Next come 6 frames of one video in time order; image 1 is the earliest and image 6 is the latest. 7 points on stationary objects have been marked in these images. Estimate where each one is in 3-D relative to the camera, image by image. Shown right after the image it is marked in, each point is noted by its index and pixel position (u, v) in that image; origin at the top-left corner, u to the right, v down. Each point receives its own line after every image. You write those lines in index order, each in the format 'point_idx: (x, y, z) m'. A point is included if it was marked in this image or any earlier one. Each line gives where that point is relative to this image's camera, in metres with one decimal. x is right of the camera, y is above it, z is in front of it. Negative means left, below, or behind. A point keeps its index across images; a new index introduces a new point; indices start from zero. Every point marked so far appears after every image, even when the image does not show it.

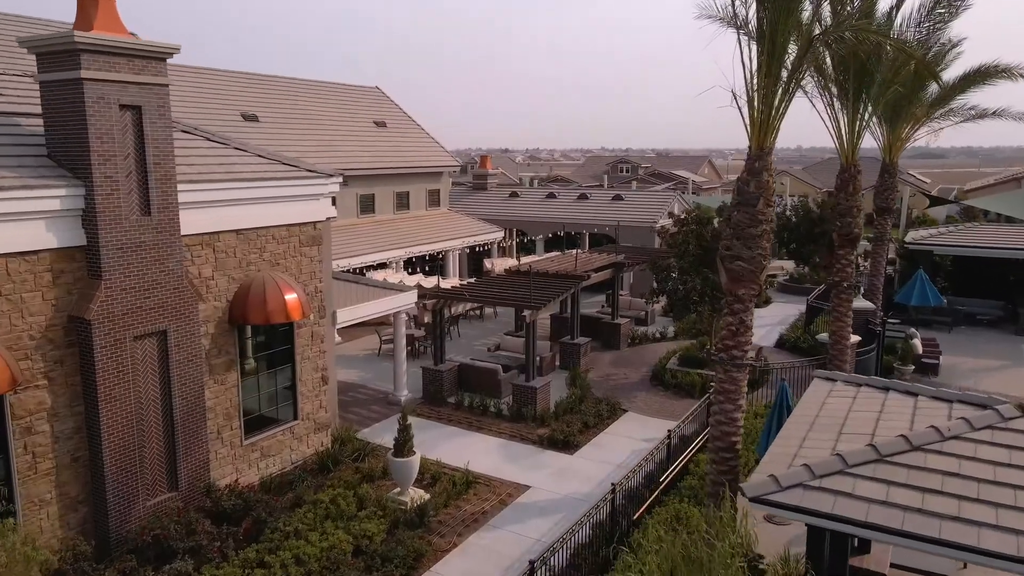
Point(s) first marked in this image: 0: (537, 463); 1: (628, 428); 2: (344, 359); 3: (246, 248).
0: (+0.4, -3.1, +13.3) m
1: (+2.3, -2.8, +14.9) m
2: (-4.4, -1.9, +19.2) m
3: (-4.1, +0.6, +11.4) m
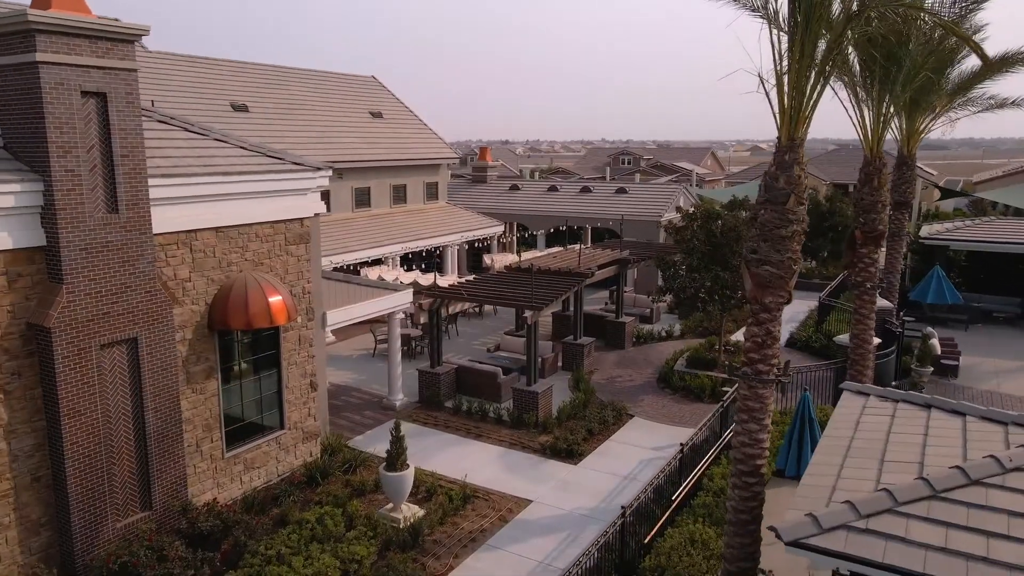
0: (+0.5, -3.2, +12.5) m
1: (+2.3, -2.8, +14.1) m
2: (-4.3, -1.8, +18.4) m
3: (-4.1, +0.6, +10.6) m
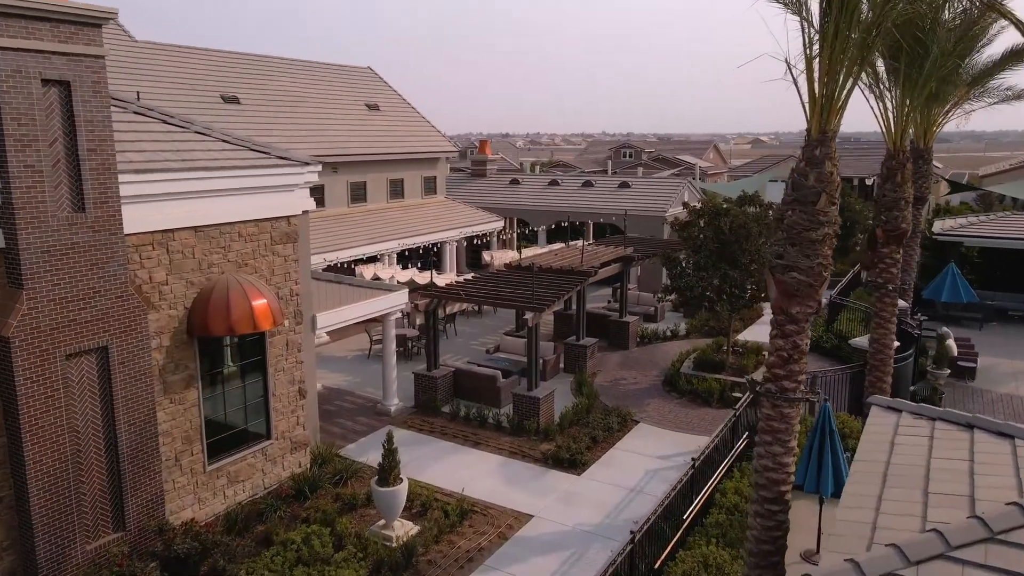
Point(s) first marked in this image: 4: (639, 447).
0: (+0.5, -3.2, +11.9) m
1: (+2.3, -2.8, +13.5) m
2: (-4.3, -1.8, +17.8) m
3: (-4.1, +0.5, +10.0) m
4: (+2.3, -2.9, +13.2) m
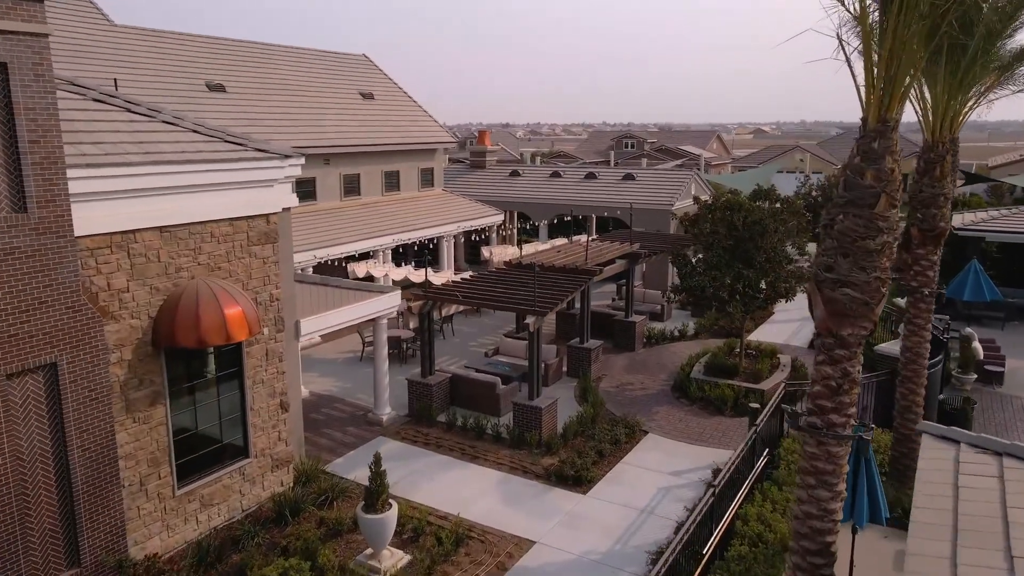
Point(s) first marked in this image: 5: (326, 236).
0: (+0.5, -3.2, +11.0) m
1: (+2.3, -2.9, +12.5) m
2: (-4.3, -1.8, +16.8) m
3: (-4.1, +0.5, +9.0) m
4: (+2.3, -2.9, +12.3) m
5: (-4.8, +1.3, +18.9) m
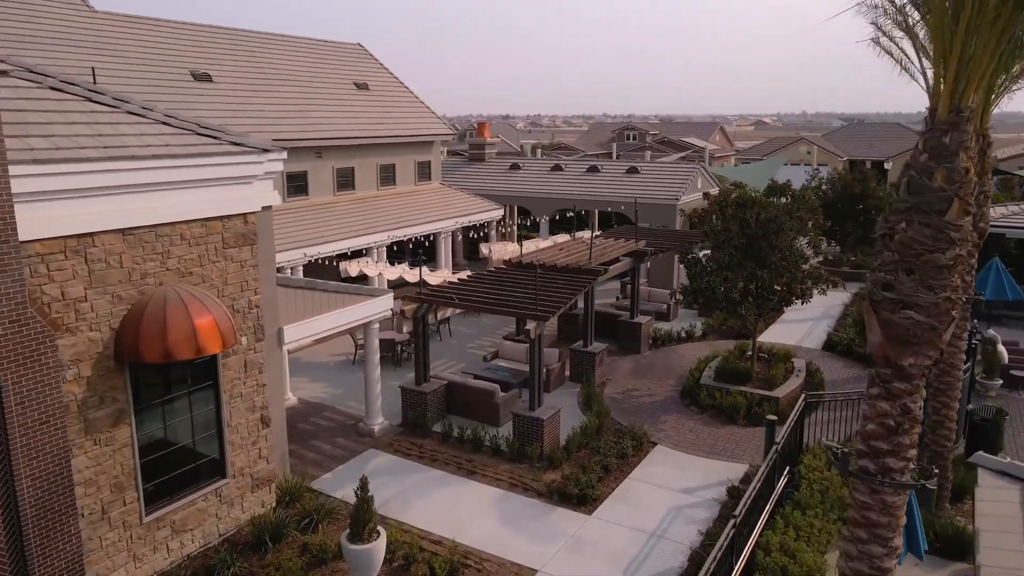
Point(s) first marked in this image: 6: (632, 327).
0: (+0.4, -3.3, +10.2) m
1: (+2.3, -2.9, +11.7) m
2: (-4.3, -1.8, +16.0) m
3: (-4.1, +0.4, +8.1) m
4: (+2.3, -2.9, +11.5) m
5: (-4.8, +1.3, +18.1) m
6: (+2.8, -0.9, +17.5) m
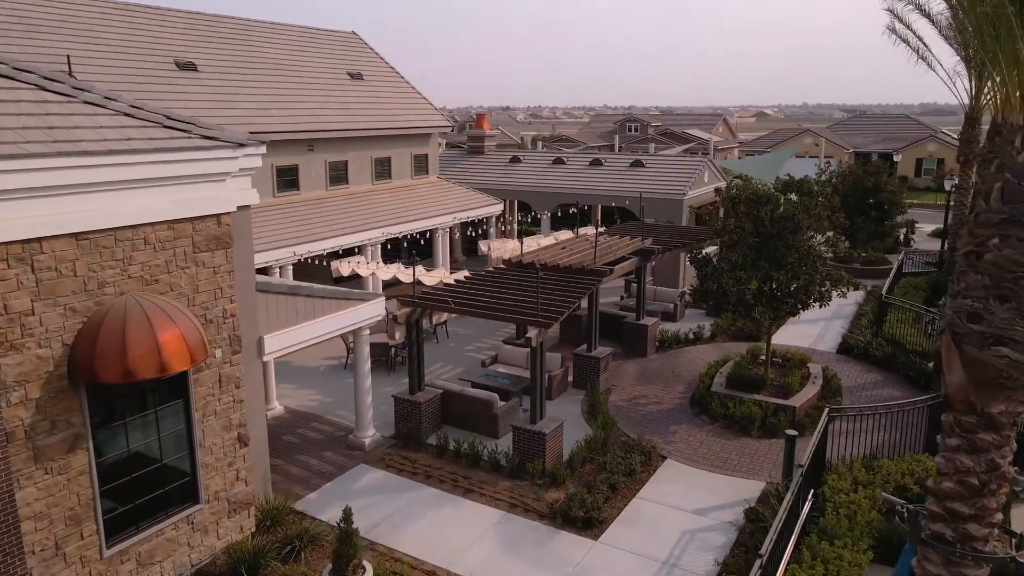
0: (+0.4, -3.4, +9.4) m
1: (+2.3, -3.0, +10.9) m
2: (-4.3, -1.8, +15.2) m
3: (-4.1, +0.3, +7.3) m
4: (+2.3, -3.0, +10.7) m
5: (-4.8, +1.3, +17.2) m
6: (+2.8, -0.9, +16.6) m
